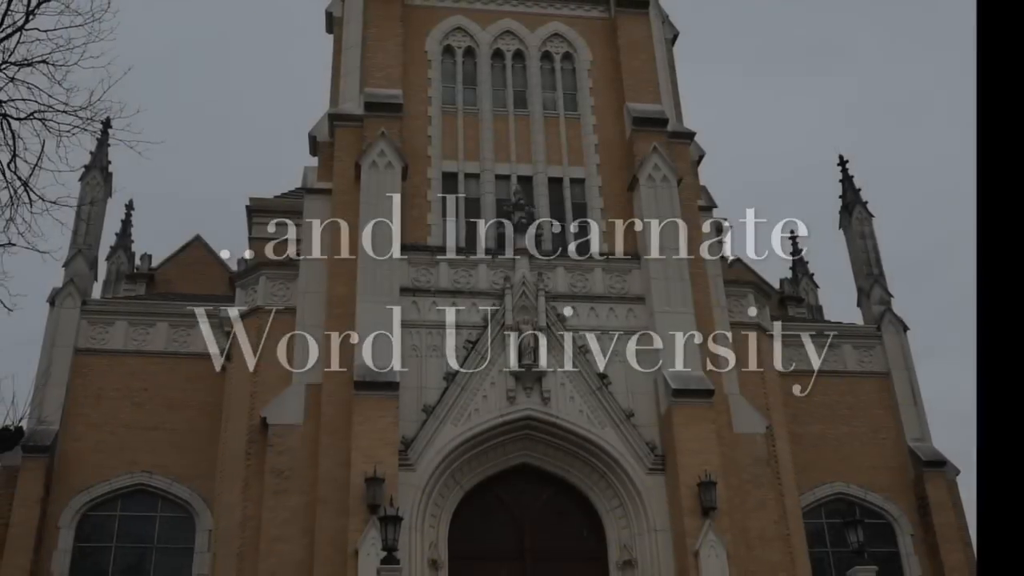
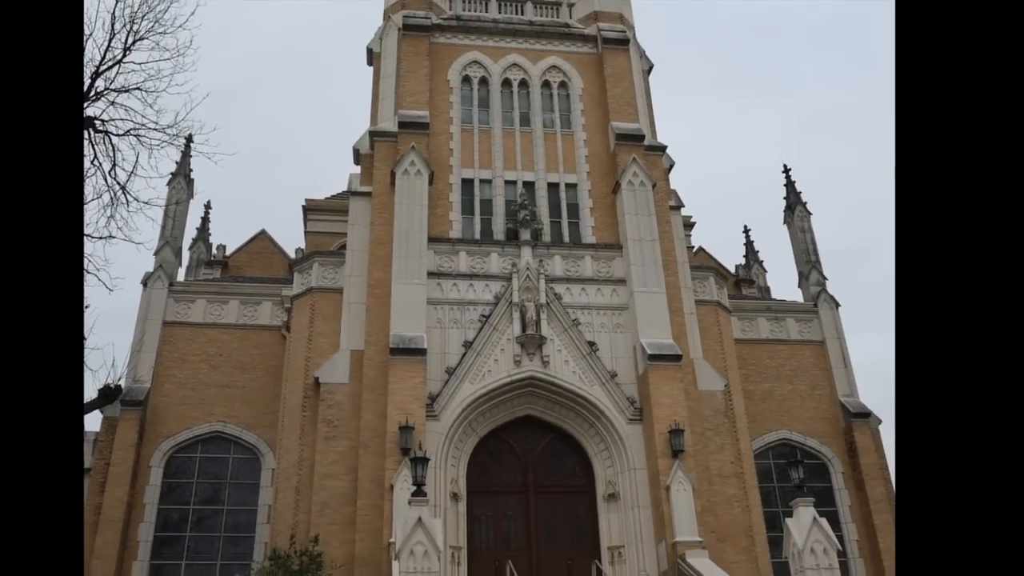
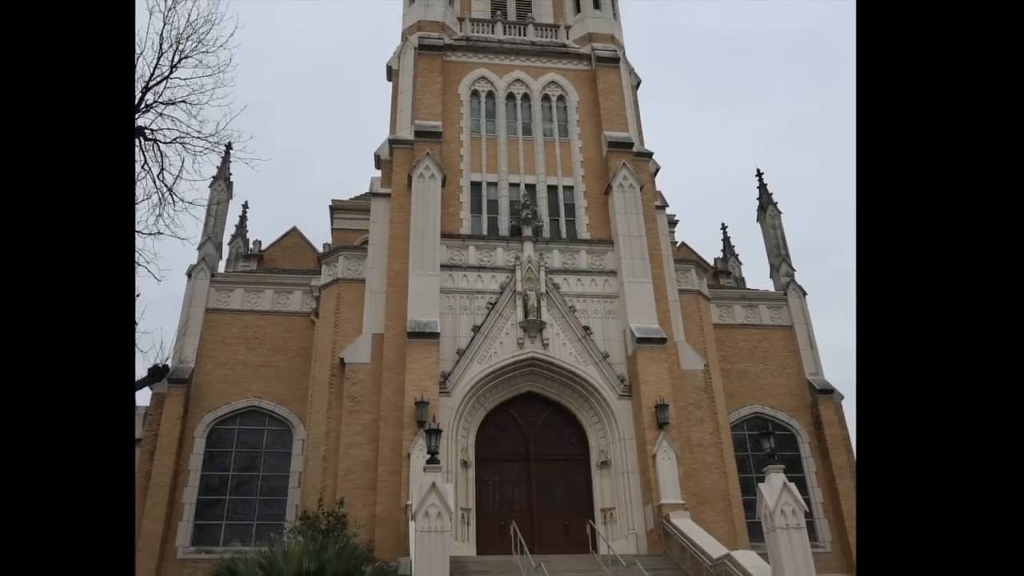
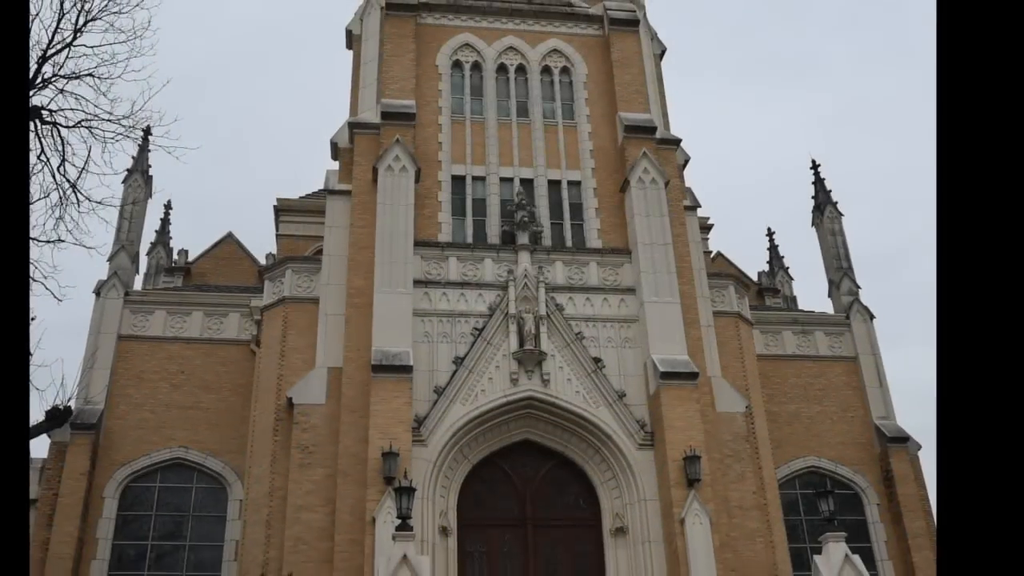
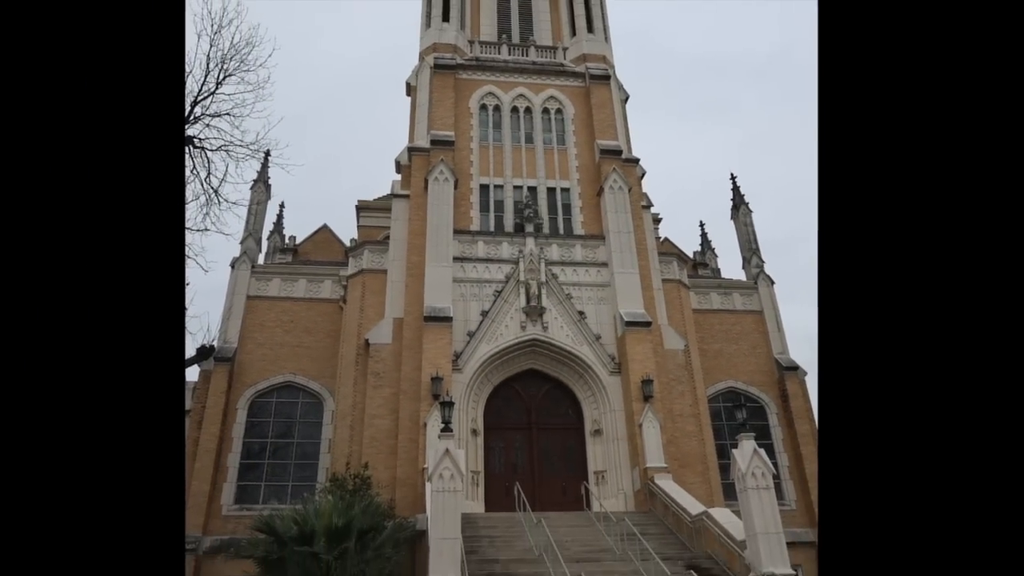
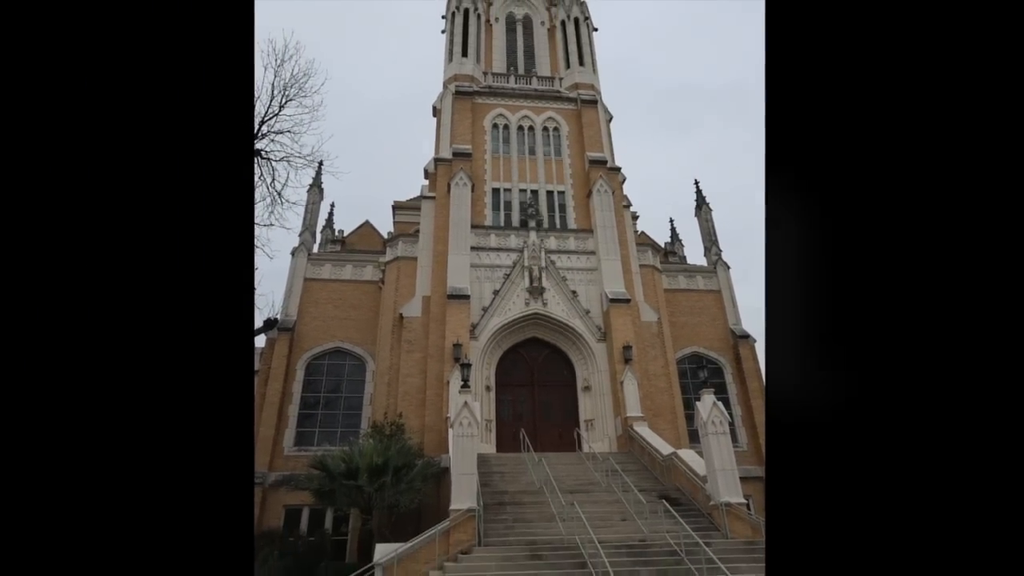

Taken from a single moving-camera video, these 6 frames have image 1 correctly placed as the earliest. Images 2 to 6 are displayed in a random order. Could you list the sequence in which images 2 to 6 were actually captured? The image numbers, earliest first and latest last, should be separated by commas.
4, 2, 3, 5, 6
